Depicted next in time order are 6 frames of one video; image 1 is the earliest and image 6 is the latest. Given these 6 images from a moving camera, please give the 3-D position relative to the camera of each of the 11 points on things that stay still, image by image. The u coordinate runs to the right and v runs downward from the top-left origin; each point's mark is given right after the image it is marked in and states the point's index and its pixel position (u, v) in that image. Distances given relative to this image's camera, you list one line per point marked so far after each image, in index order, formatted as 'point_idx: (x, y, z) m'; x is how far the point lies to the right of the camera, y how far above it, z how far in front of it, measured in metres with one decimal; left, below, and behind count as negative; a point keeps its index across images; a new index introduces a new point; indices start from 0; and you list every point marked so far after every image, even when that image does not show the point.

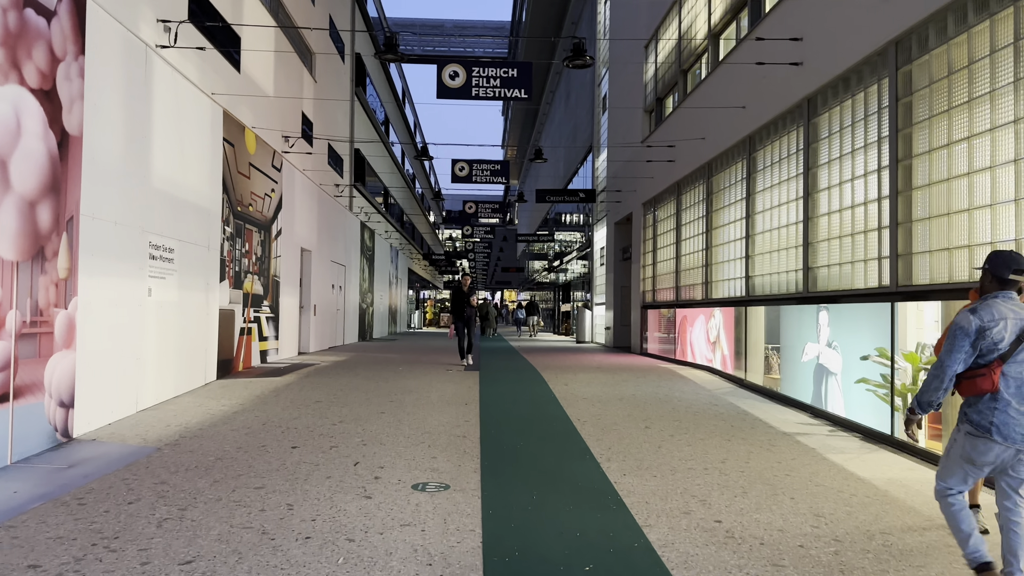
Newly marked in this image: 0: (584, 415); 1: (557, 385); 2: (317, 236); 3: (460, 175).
0: (+0.7, -1.2, +7.6) m
1: (+0.6, -1.2, +9.7) m
2: (-3.8, +1.0, +15.6) m
3: (-1.0, +2.4, +16.3) m
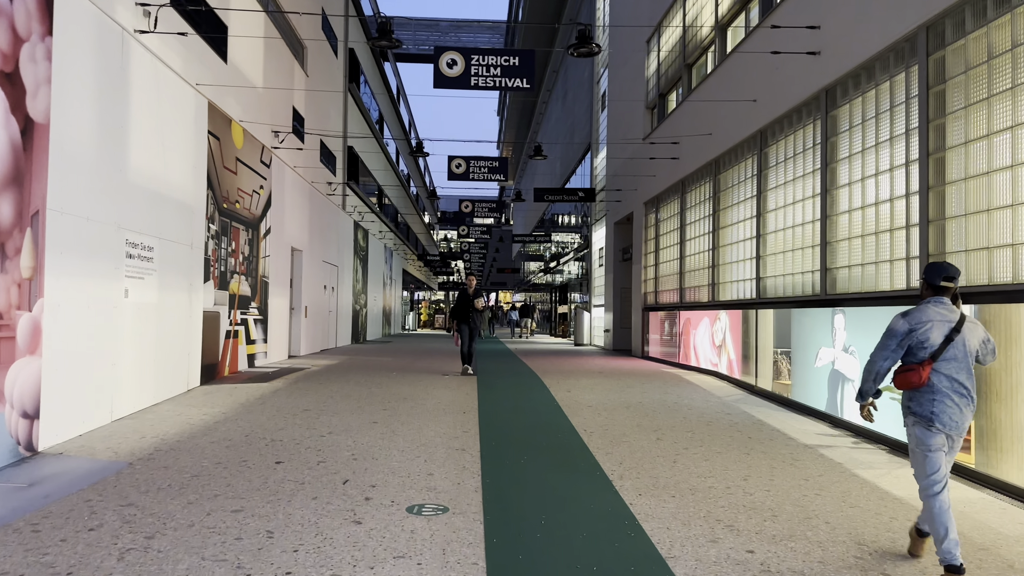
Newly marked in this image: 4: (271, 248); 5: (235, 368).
0: (+0.7, -1.2, +7.1) m
1: (+0.6, -1.2, +9.3) m
2: (-3.8, +1.0, +15.1) m
3: (-1.0, +2.3, +15.8) m
4: (-3.7, +0.6, +12.4) m
5: (-3.7, -1.1, +10.8) m
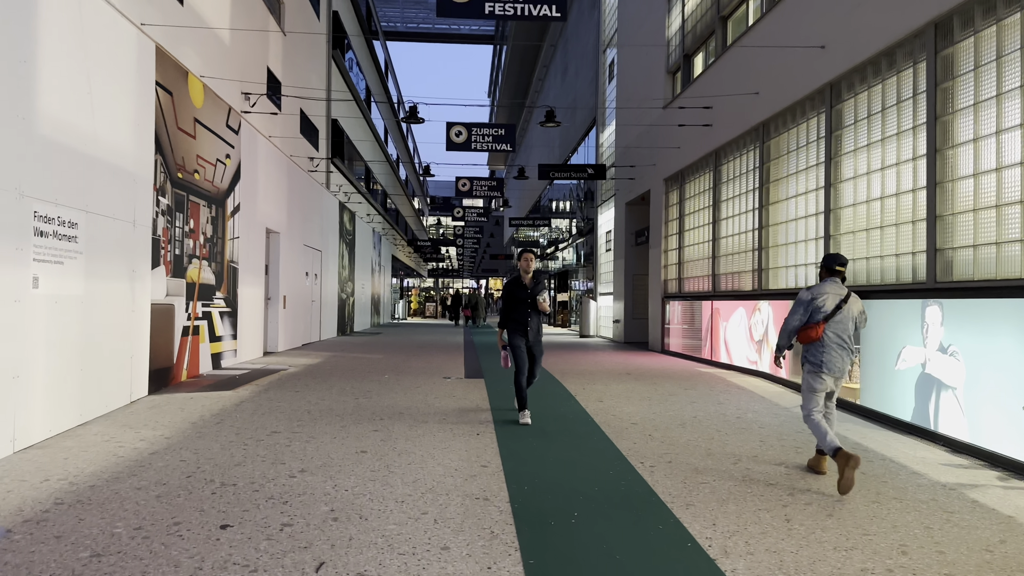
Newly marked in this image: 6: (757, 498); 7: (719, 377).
0: (+0.9, -1.1, +5.5) m
1: (+0.7, -1.1, +7.6) m
2: (-3.7, +1.2, +13.3) m
3: (-1.0, +2.6, +14.1) m
4: (-3.6, +0.8, +10.6) m
5: (-3.5, -0.9, +9.0) m
6: (+1.4, -1.2, +4.5) m
7: (+2.5, -1.0, +9.6) m
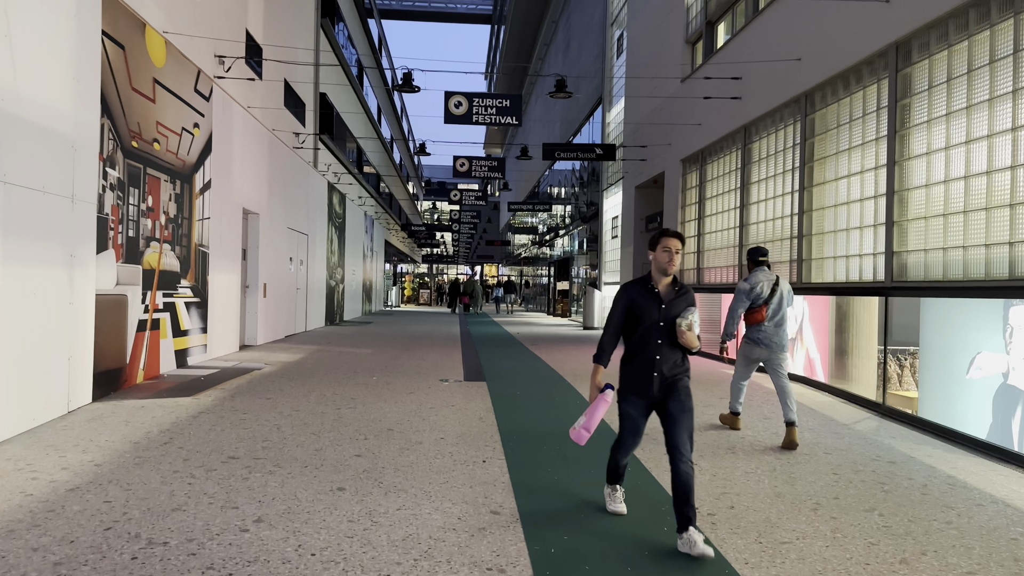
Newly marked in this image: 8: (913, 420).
0: (+1.0, -1.1, +4.3) m
1: (+0.8, -1.0, +6.5) m
2: (-3.7, +1.4, +12.1) m
3: (-0.9, +2.8, +12.9) m
4: (-3.5, +0.9, +9.4) m
5: (-3.5, -0.8, +7.9) m
6: (+1.5, -1.2, +3.3) m
7: (+2.5, -1.0, +8.5) m
8: (+3.2, -1.0, +6.4) m
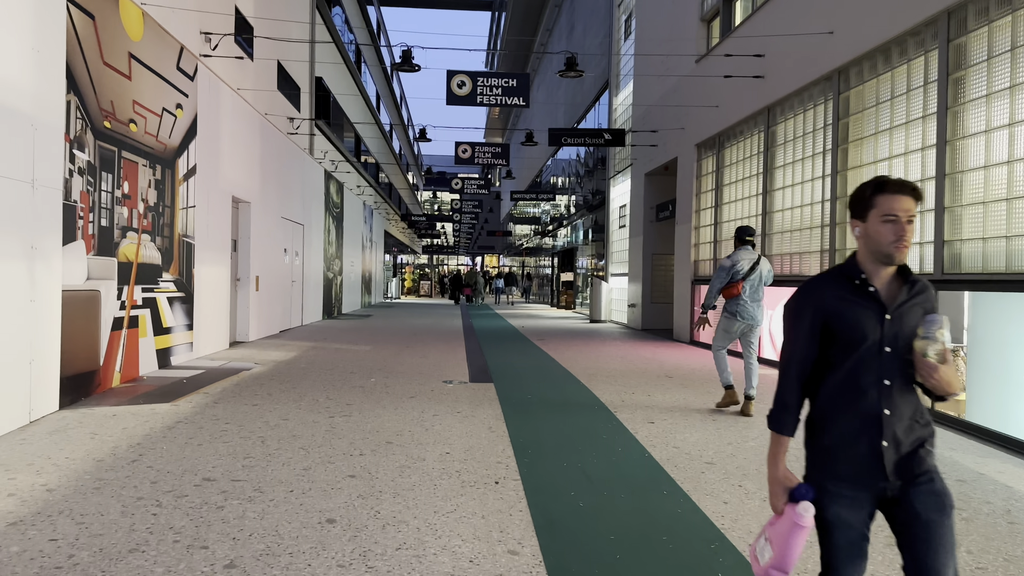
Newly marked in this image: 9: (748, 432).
0: (+1.1, -1.1, +3.7) m
1: (+0.9, -1.0, +5.8) m
2: (-3.6, +1.5, +11.5) m
3: (-0.8, +2.9, +12.2) m
4: (-3.4, +1.0, +8.8) m
5: (-3.4, -0.7, +7.2) m
6: (+1.5, -1.1, +2.7) m
7: (+2.6, -0.9, +7.9) m
8: (+3.3, -1.0, +5.8) m
9: (+1.6, -1.0, +5.5) m
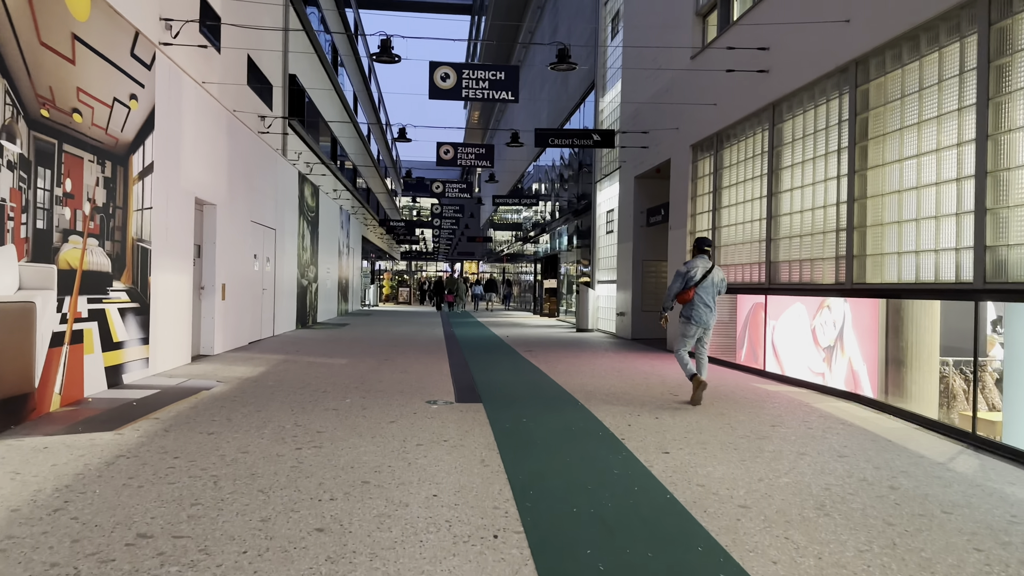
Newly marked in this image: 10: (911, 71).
0: (+1.1, -1.1, +3.0) m
1: (+0.9, -1.0, +5.1) m
2: (-3.8, +1.4, +10.7) m
3: (-1.0, +2.8, +11.5) m
4: (-3.6, +0.9, +8.0) m
5: (-3.5, -0.8, +6.4) m
6: (+1.6, -1.2, +2.0) m
7: (+2.5, -1.0, +7.2) m
8: (+3.2, -1.1, +5.1) m
9: (+1.6, -1.0, +4.8) m
10: (+3.2, +1.7, +6.5) m
